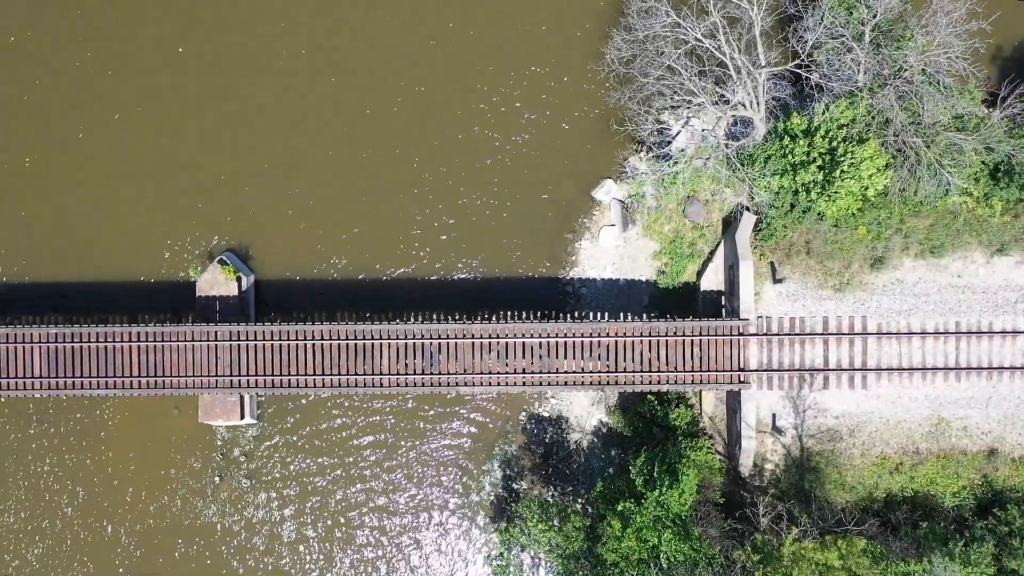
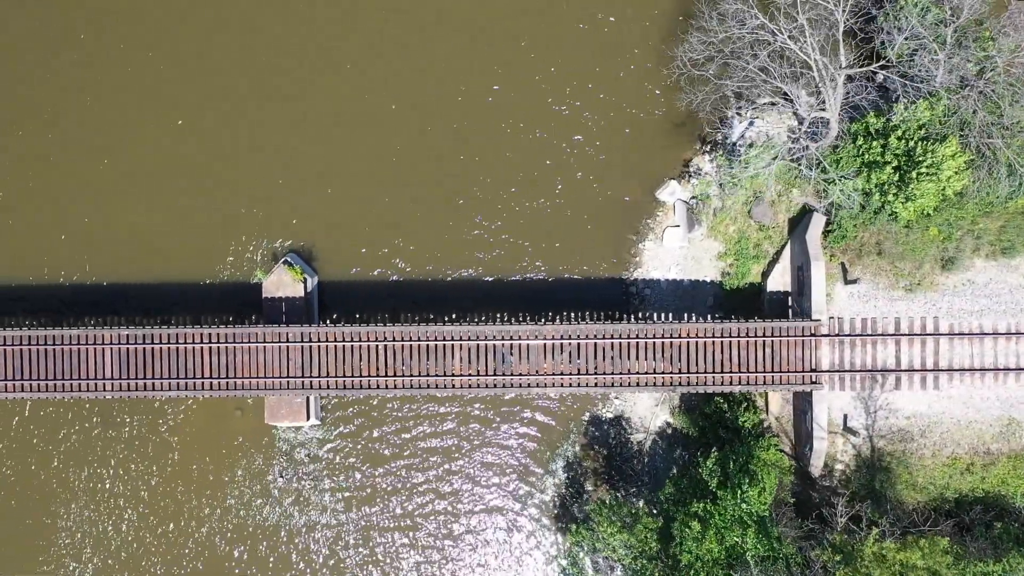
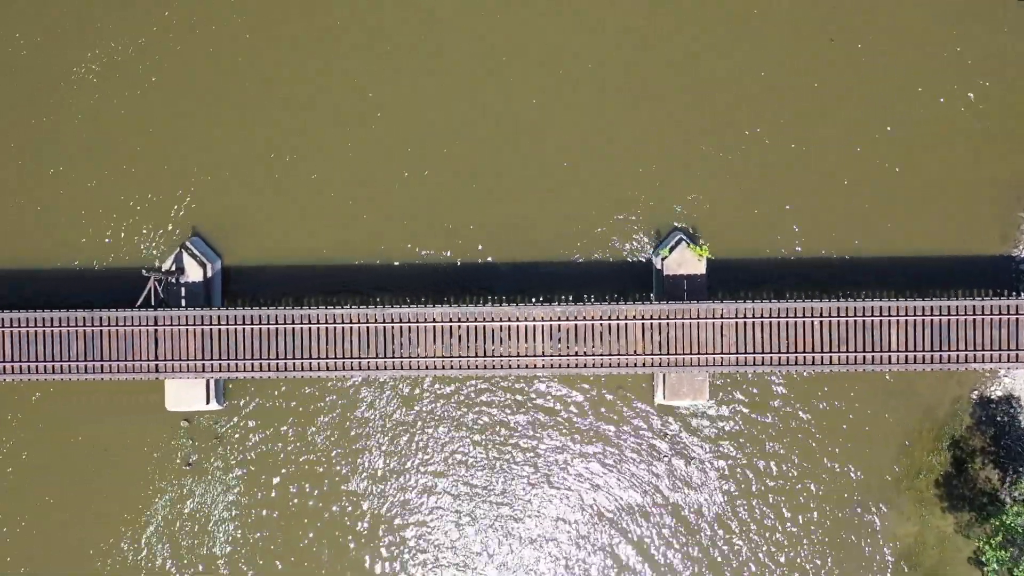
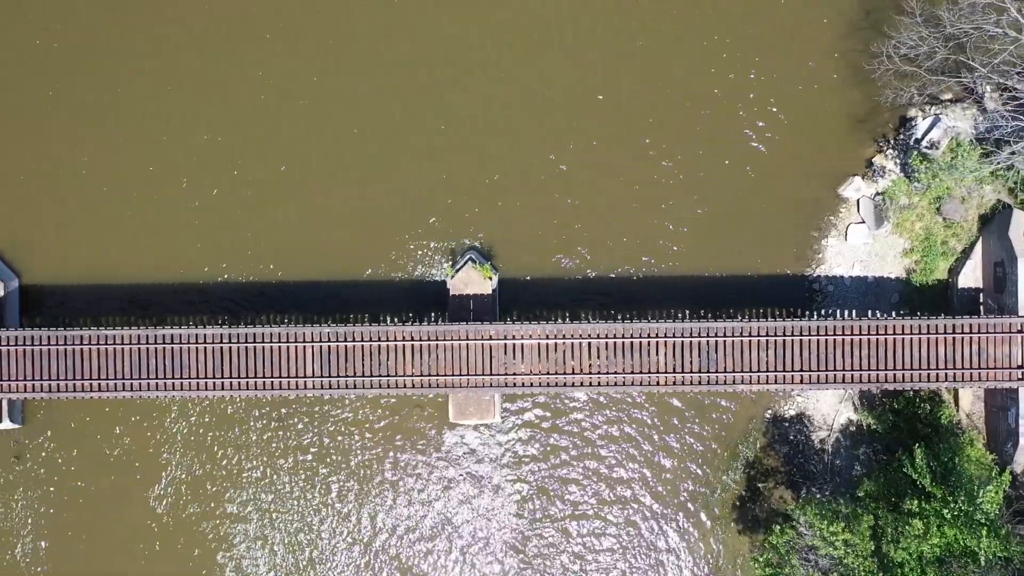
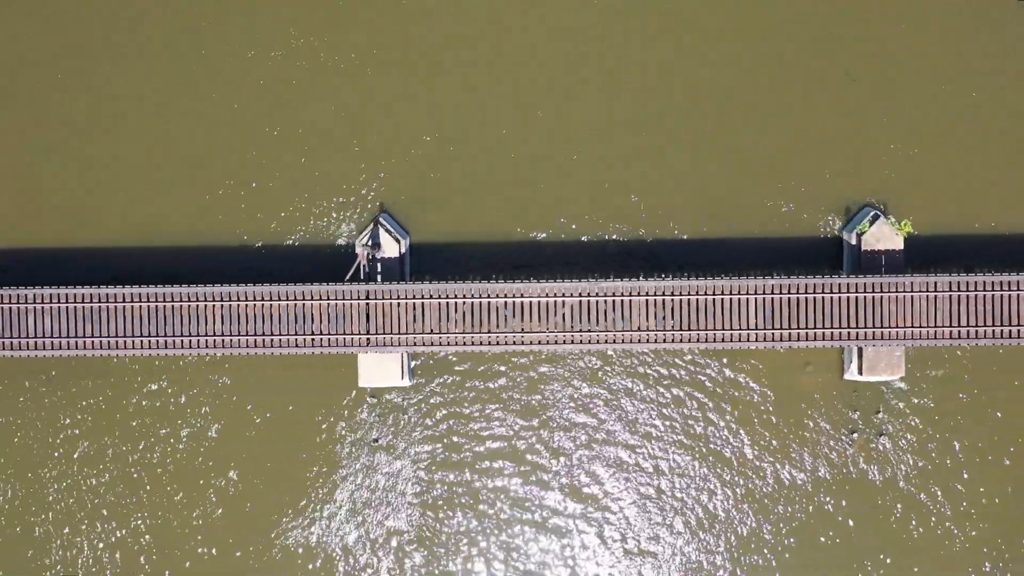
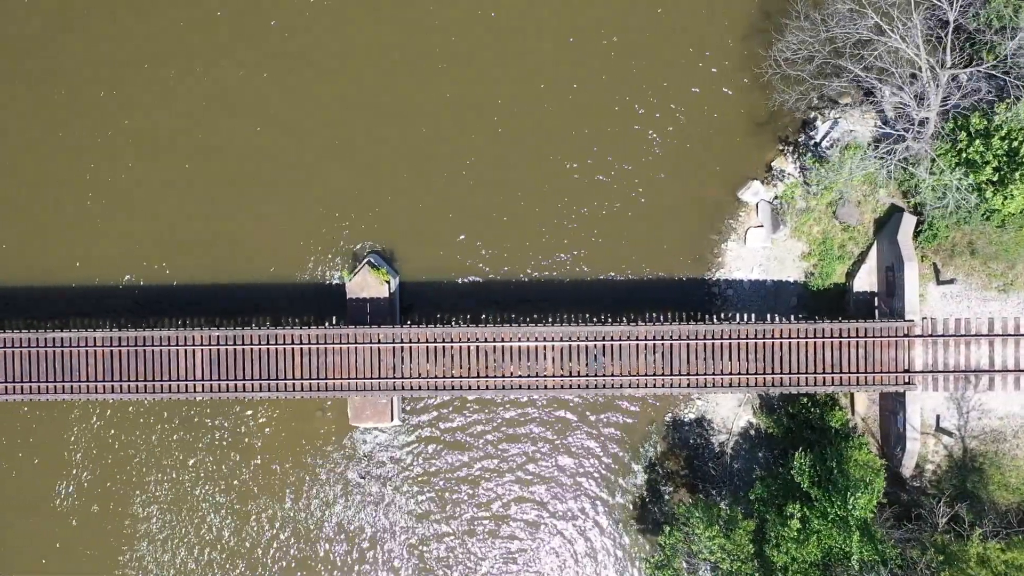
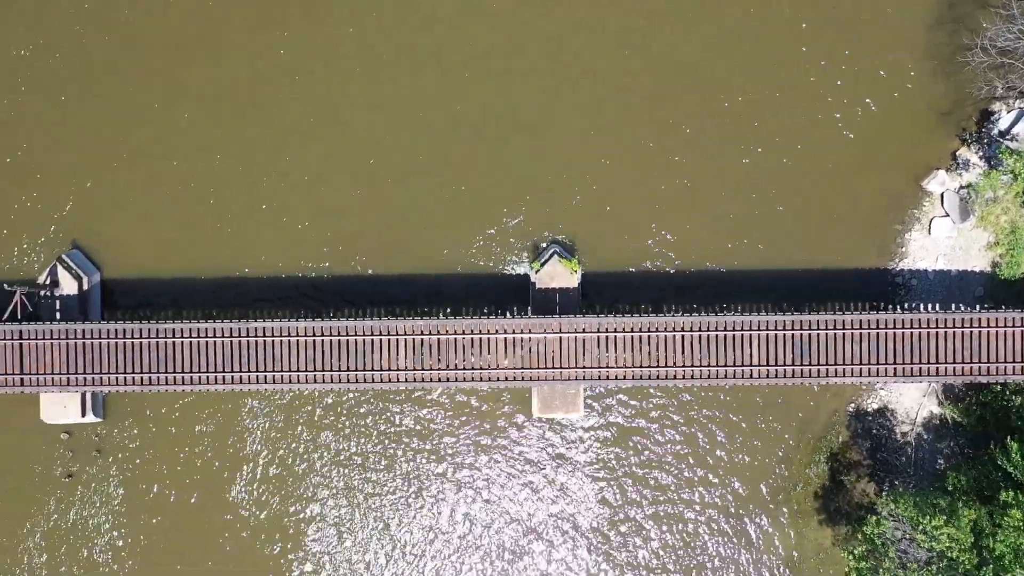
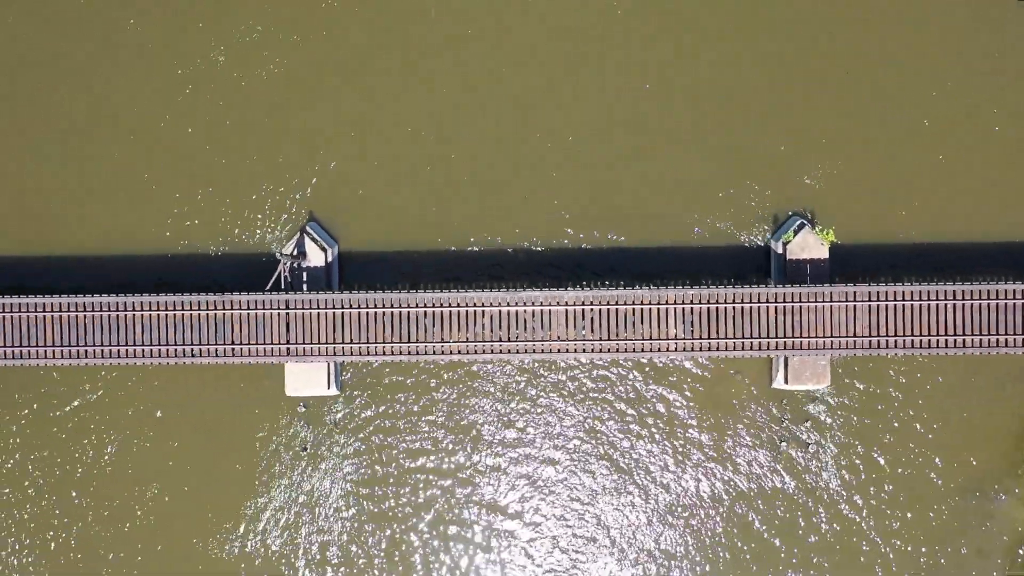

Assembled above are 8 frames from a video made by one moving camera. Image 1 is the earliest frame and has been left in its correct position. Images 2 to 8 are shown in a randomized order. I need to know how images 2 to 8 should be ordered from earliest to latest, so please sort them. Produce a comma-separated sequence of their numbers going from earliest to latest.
2, 6, 4, 7, 3, 8, 5
